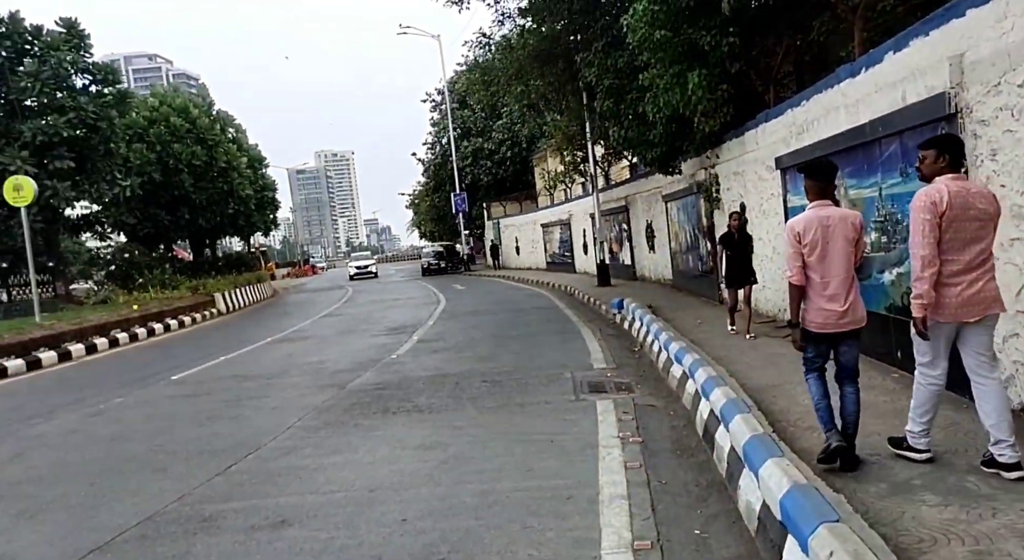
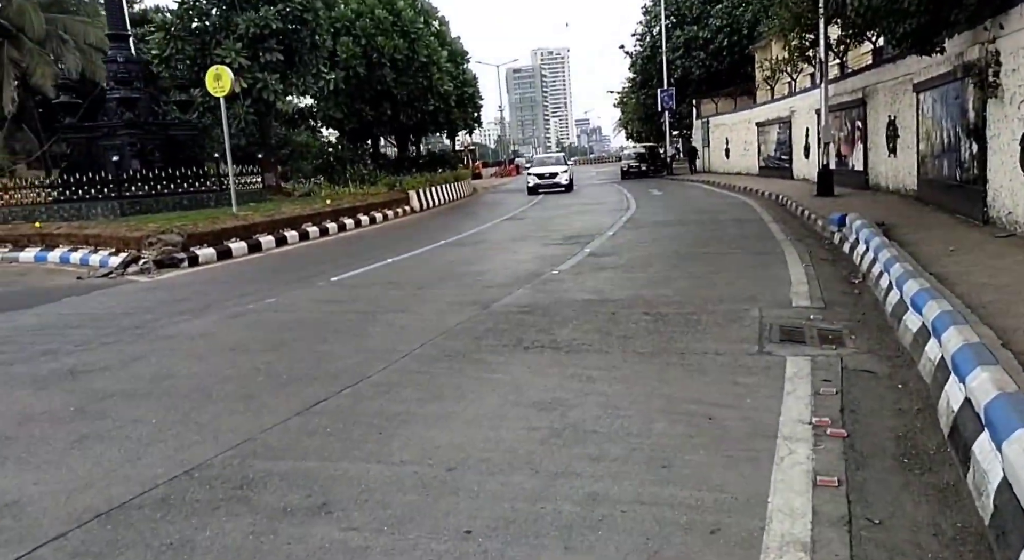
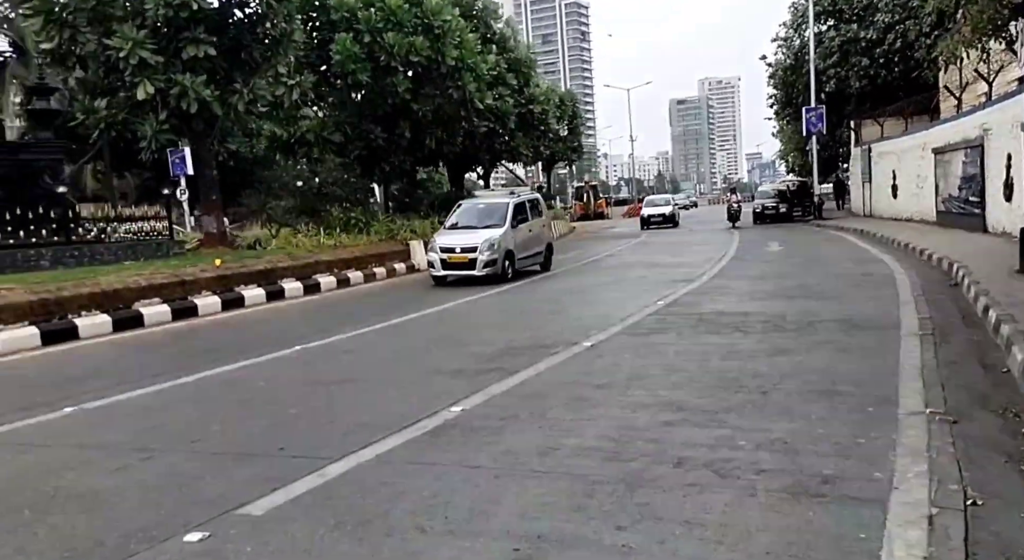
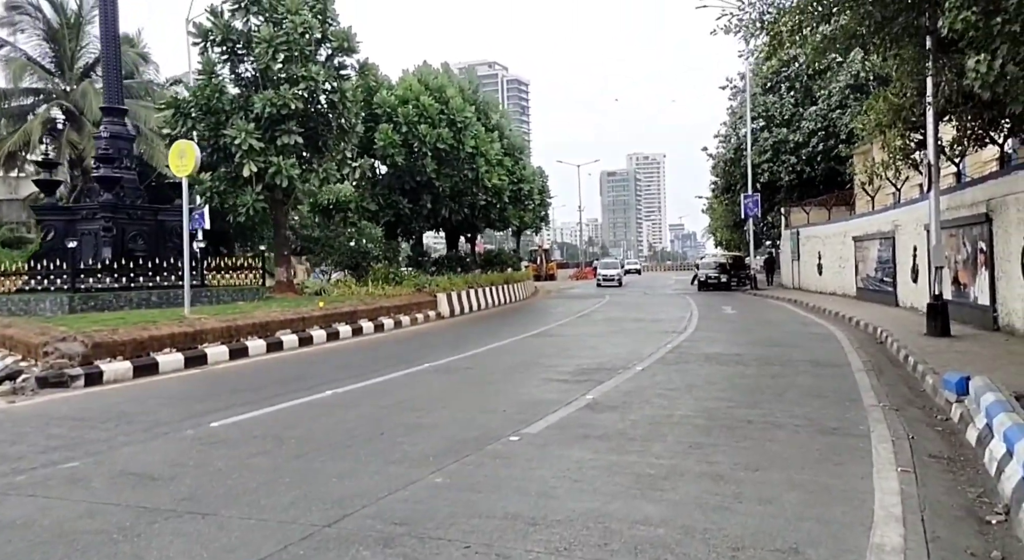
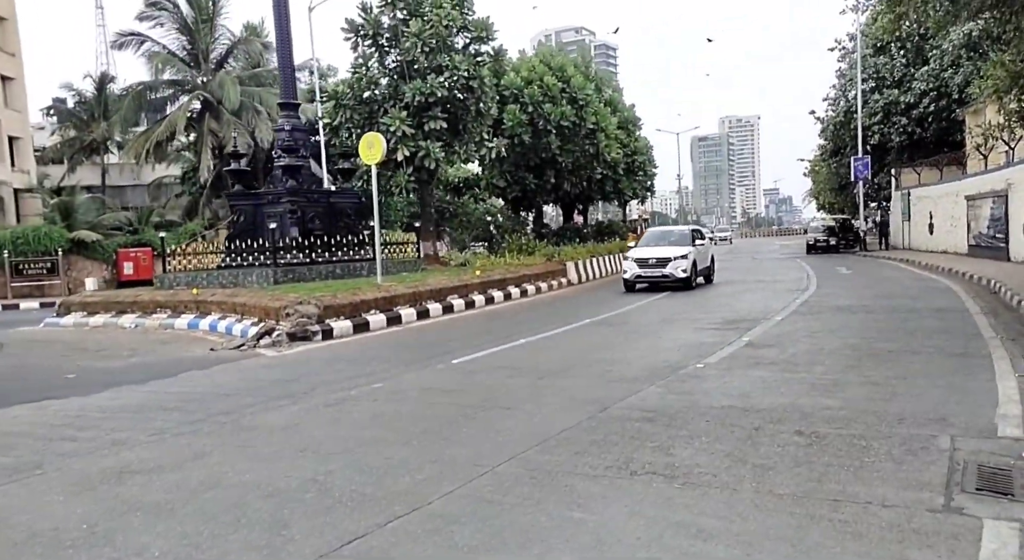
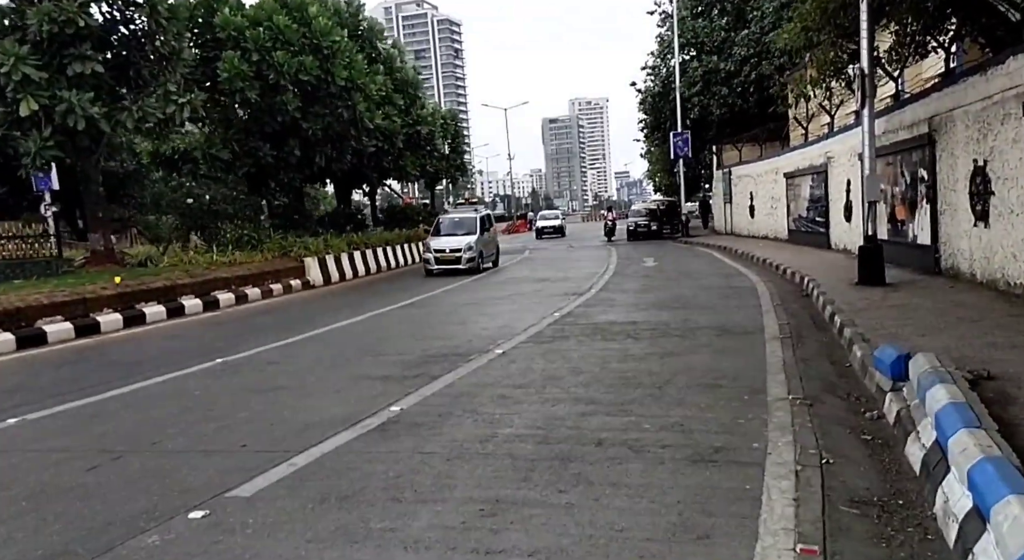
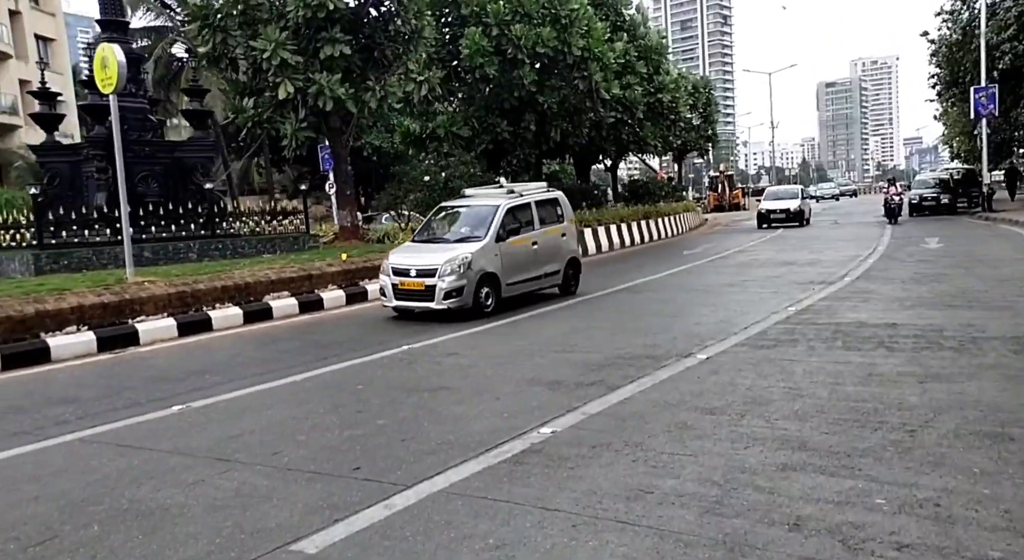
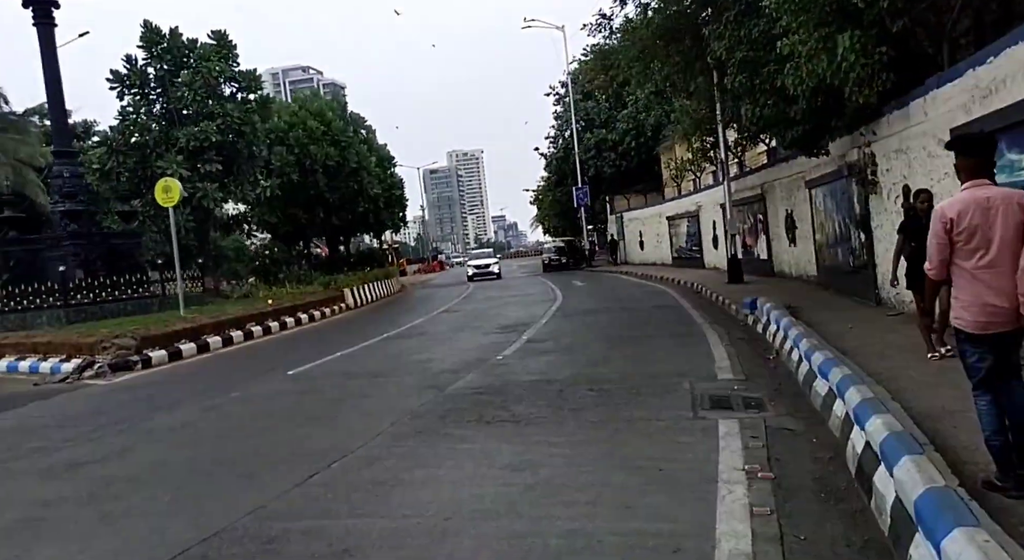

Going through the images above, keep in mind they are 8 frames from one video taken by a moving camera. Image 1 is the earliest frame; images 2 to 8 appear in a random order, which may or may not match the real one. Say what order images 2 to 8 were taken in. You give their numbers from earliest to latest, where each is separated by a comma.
8, 2, 5, 4, 6, 3, 7
